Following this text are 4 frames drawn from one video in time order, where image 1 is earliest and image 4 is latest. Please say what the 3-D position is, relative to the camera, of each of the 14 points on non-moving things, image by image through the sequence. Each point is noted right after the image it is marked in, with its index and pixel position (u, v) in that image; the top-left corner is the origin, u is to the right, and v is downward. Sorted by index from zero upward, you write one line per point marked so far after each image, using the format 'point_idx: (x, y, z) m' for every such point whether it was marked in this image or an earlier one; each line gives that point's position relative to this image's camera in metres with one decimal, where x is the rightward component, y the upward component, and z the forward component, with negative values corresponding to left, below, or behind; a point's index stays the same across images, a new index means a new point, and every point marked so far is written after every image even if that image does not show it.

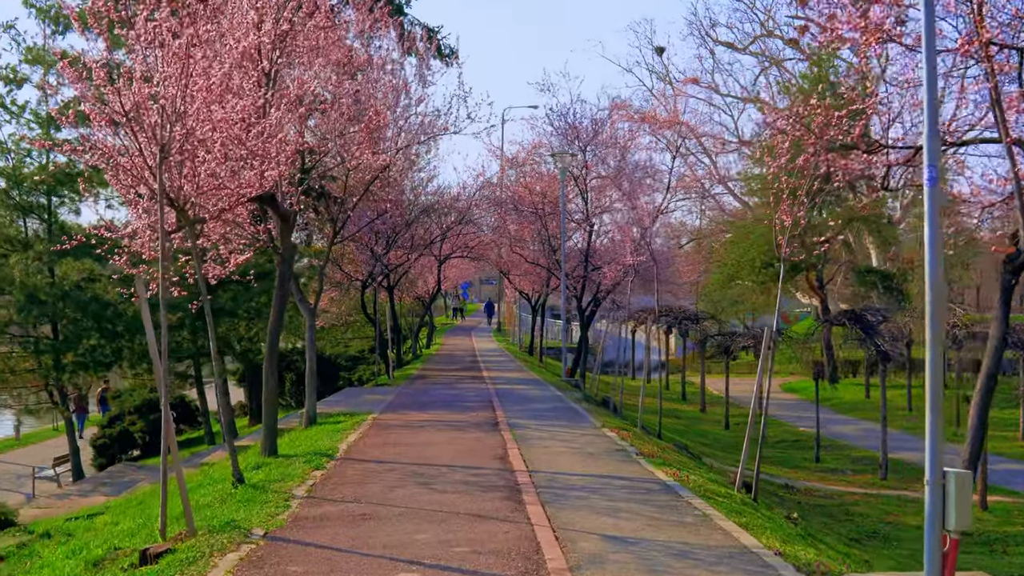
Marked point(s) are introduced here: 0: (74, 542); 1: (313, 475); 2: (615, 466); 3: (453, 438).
0: (-4.2, -2.5, +9.3) m
1: (-1.9, -1.8, +9.1) m
2: (+1.0, -1.7, +9.4) m
3: (-0.7, -1.8, +11.4) m
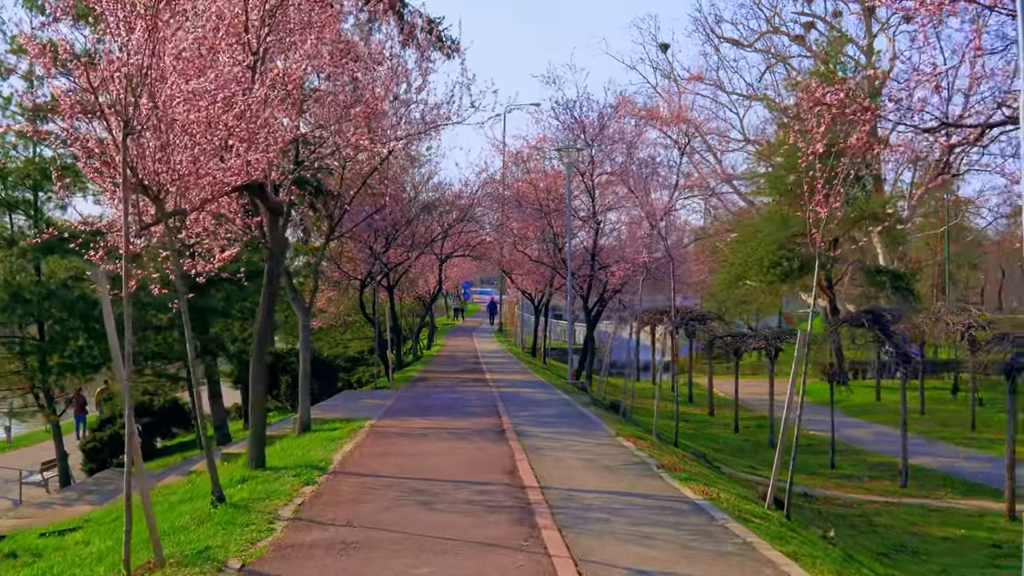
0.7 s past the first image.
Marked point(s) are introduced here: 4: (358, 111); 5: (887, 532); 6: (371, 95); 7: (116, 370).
0: (-4.1, -2.4, +8.4) m
1: (-1.8, -1.7, +8.2) m
2: (+1.1, -1.7, +8.5) m
3: (-0.6, -1.8, +10.6) m
4: (-2.2, +2.6, +13.8) m
5: (+6.1, -4.0, +15.7) m
6: (-2.1, +2.9, +14.2) m
7: (-2.9, -0.6, +6.9) m
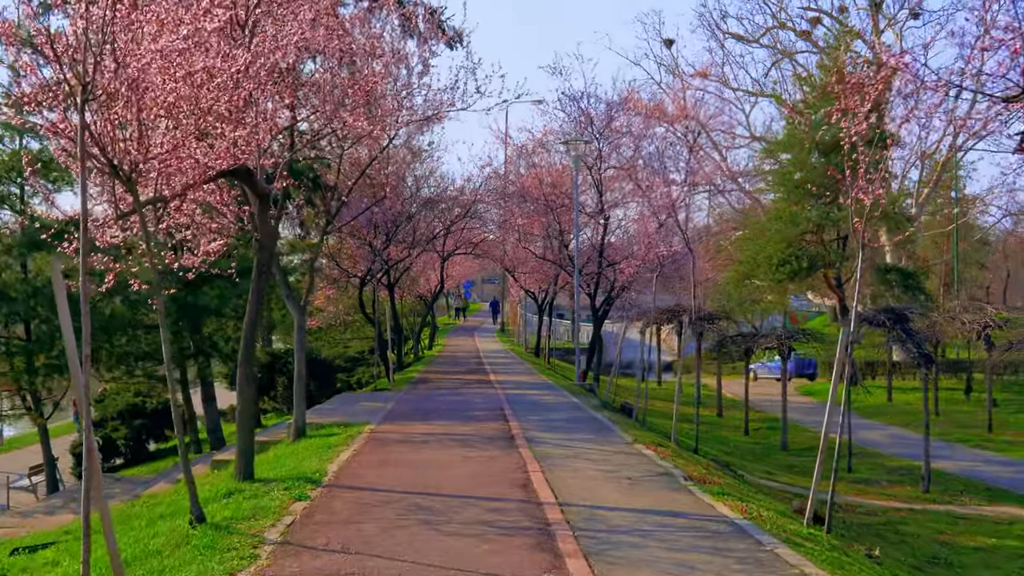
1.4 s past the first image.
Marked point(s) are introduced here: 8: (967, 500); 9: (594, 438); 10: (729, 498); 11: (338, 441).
0: (-4.0, -2.4, +7.6) m
1: (-1.7, -1.7, +7.4) m
2: (+1.2, -1.7, +7.6) m
3: (-0.5, -1.7, +9.7) m
4: (-2.1, +2.6, +12.9) m
5: (+6.2, -3.9, +14.8) m
6: (-2.0, +2.9, +13.3) m
7: (-2.8, -0.5, +6.0) m
8: (+9.2, -4.3, +19.5) m
9: (+1.0, -1.7, +11.2) m
10: (+1.8, -1.7, +7.8) m
11: (-2.1, -1.8, +11.5) m
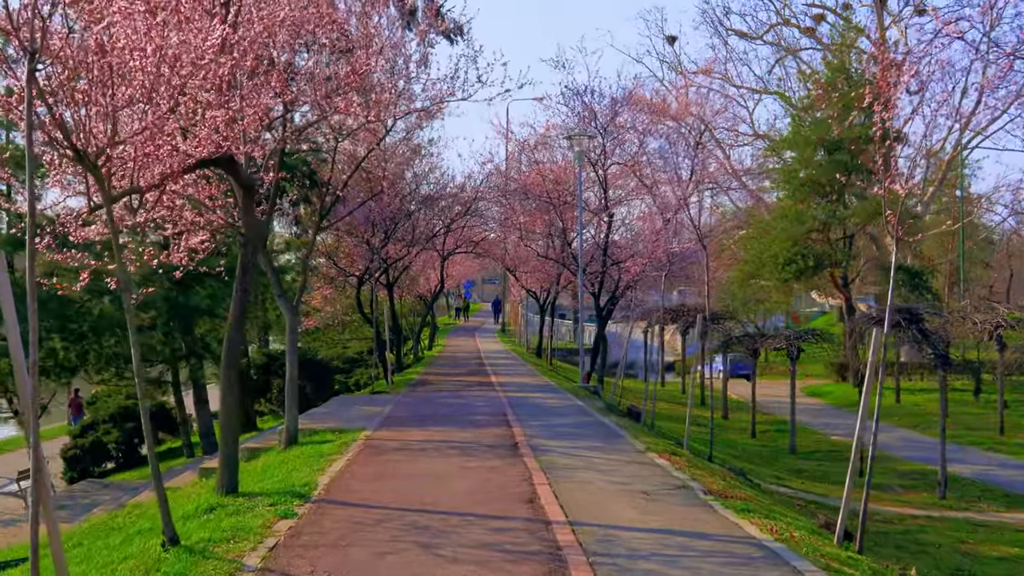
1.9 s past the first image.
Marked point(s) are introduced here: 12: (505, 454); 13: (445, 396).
0: (-4.0, -2.4, +6.9) m
1: (-1.6, -1.7, +6.7) m
2: (+1.2, -1.6, +7.0) m
3: (-0.5, -1.7, +9.1) m
4: (-2.1, +2.6, +12.3) m
5: (+6.3, -3.9, +14.1) m
6: (-1.9, +3.0, +12.7) m
7: (-2.7, -0.5, +5.4) m
8: (+9.3, -4.3, +18.9) m
9: (+1.0, -1.7, +10.5) m
10: (+1.8, -1.7, +7.1) m
11: (-2.0, -1.8, +10.8) m
12: (-0.1, -1.7, +10.0) m
13: (-1.3, -2.1, +18.5) m
